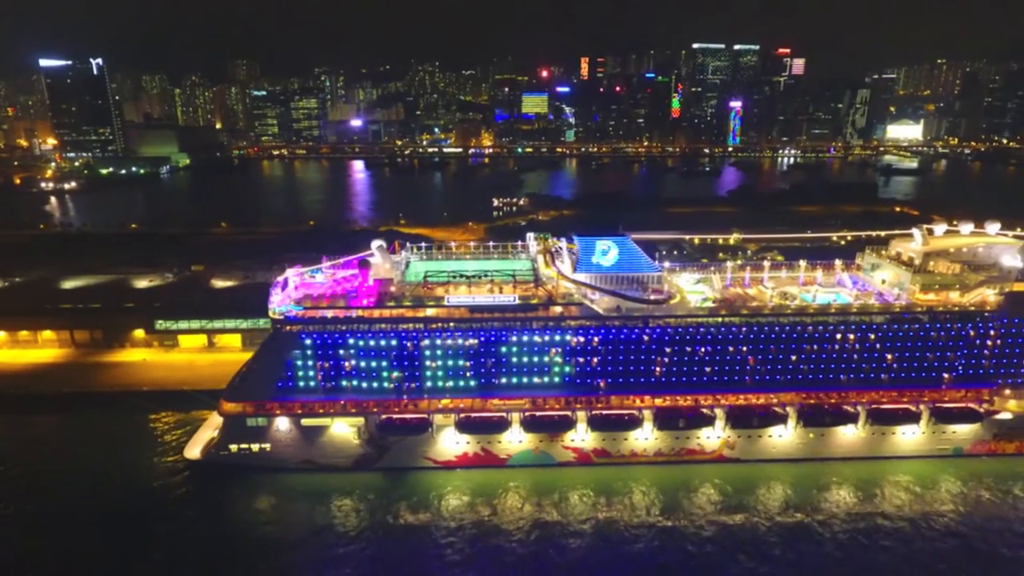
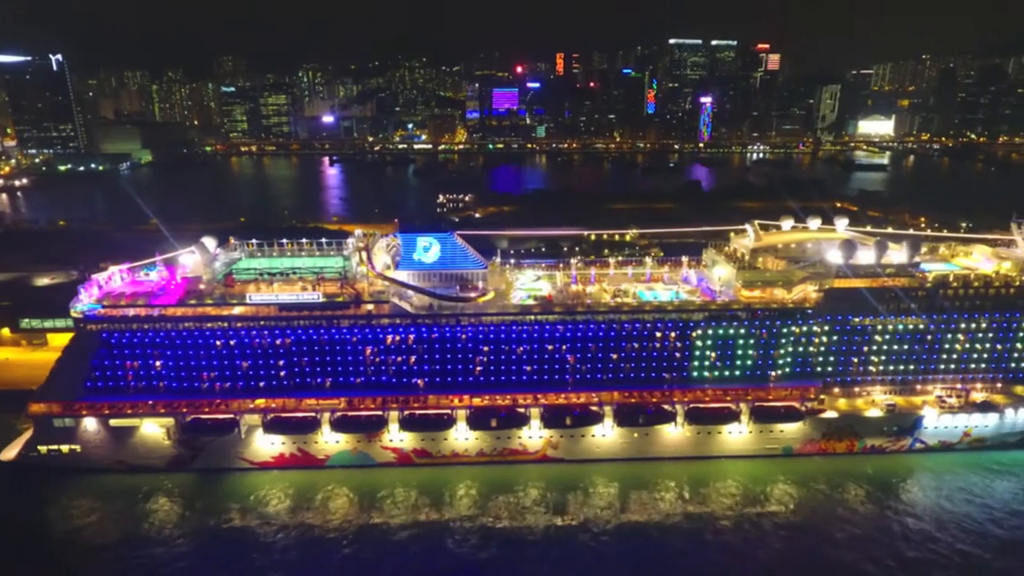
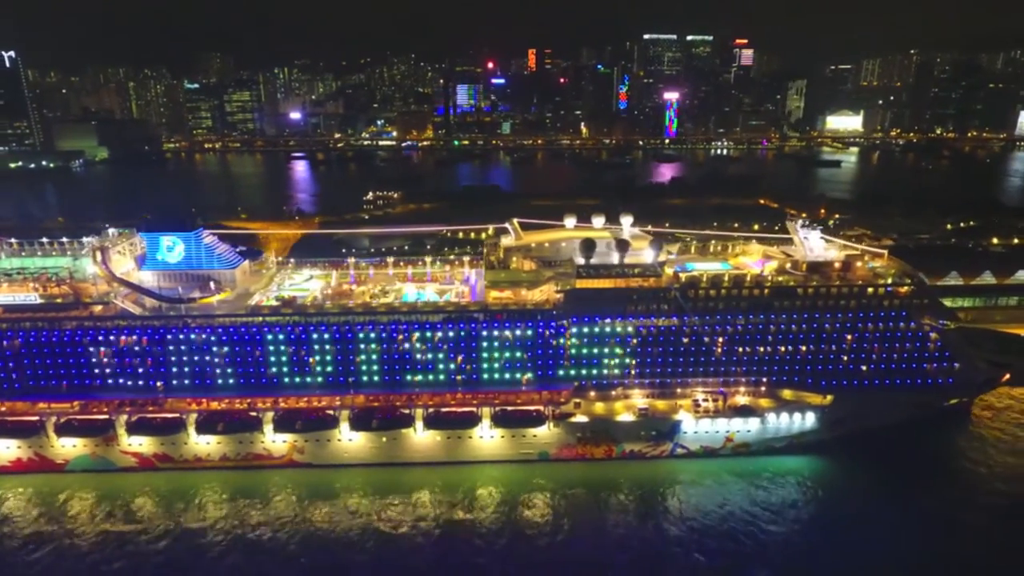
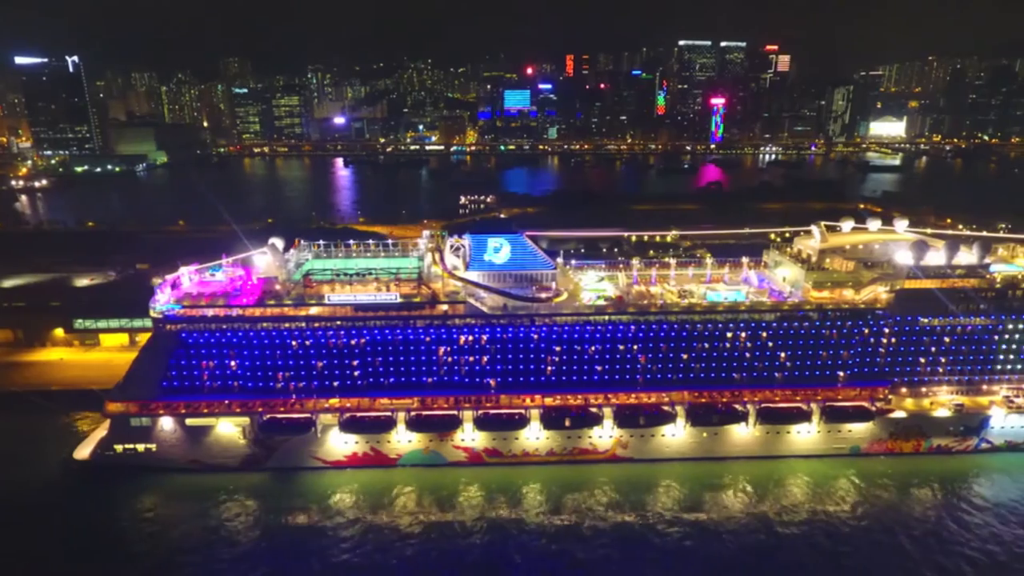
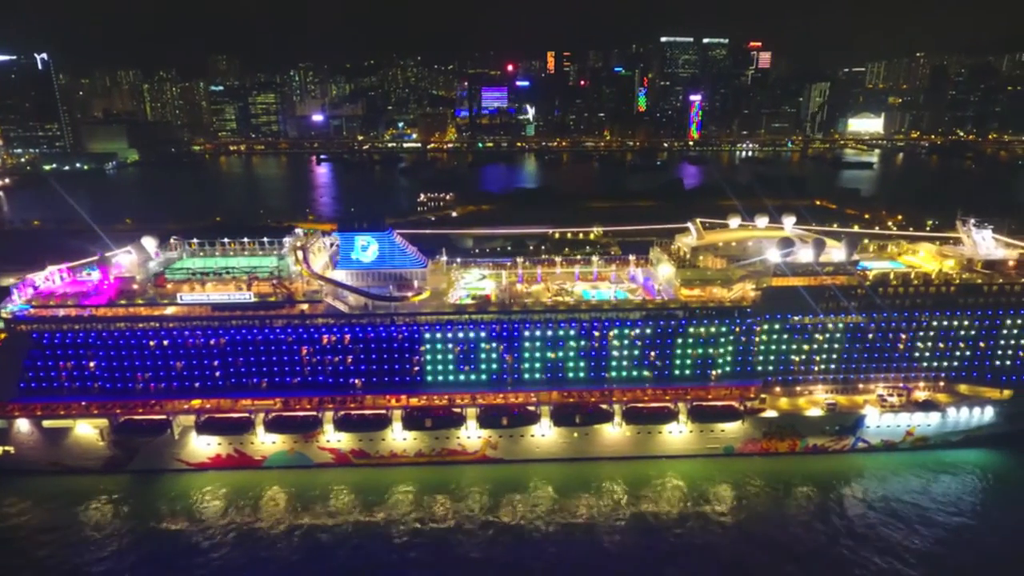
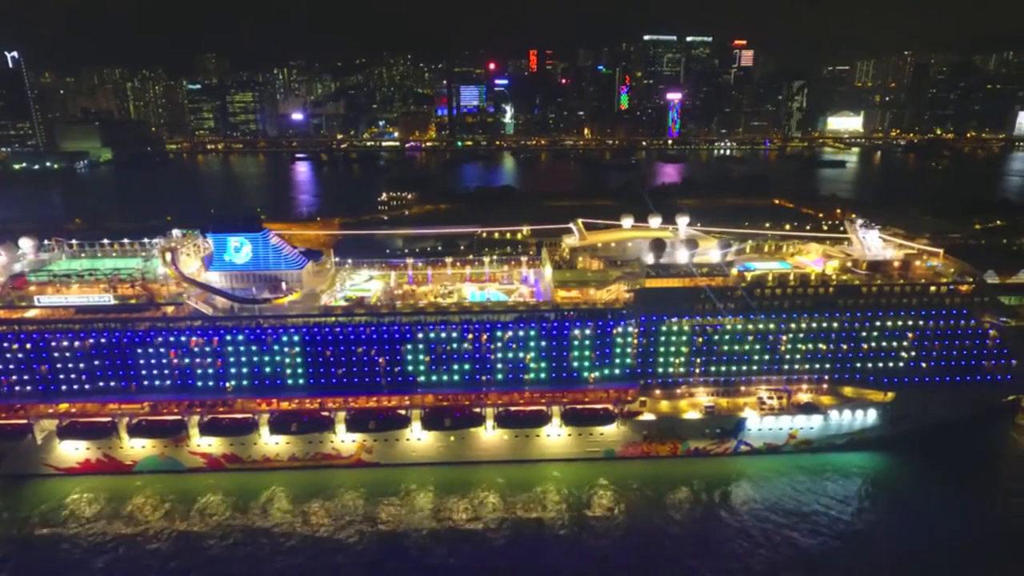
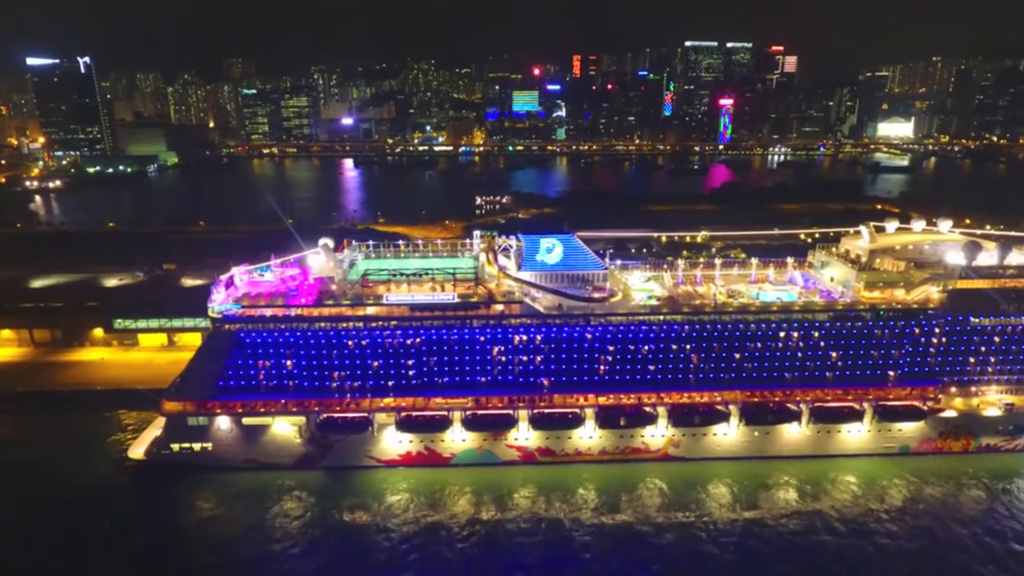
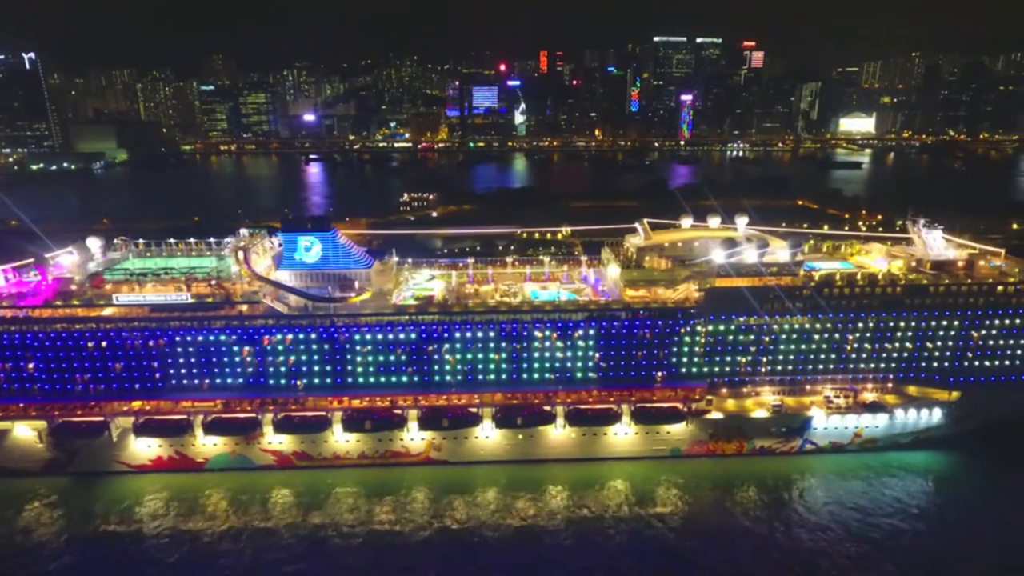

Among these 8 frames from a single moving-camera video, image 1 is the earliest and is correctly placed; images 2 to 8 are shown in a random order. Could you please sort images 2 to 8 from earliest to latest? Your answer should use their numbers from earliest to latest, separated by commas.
7, 4, 2, 5, 8, 6, 3
